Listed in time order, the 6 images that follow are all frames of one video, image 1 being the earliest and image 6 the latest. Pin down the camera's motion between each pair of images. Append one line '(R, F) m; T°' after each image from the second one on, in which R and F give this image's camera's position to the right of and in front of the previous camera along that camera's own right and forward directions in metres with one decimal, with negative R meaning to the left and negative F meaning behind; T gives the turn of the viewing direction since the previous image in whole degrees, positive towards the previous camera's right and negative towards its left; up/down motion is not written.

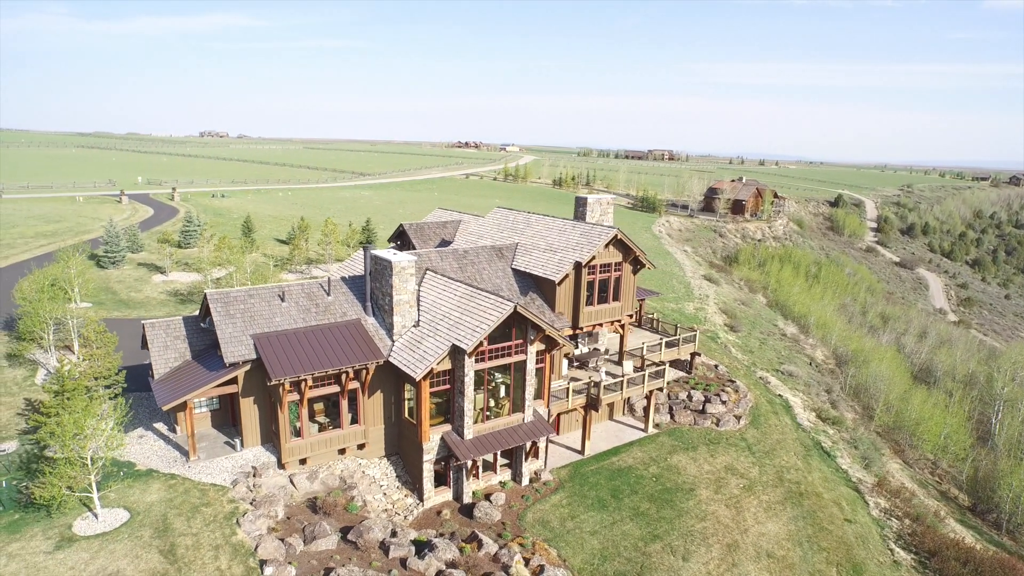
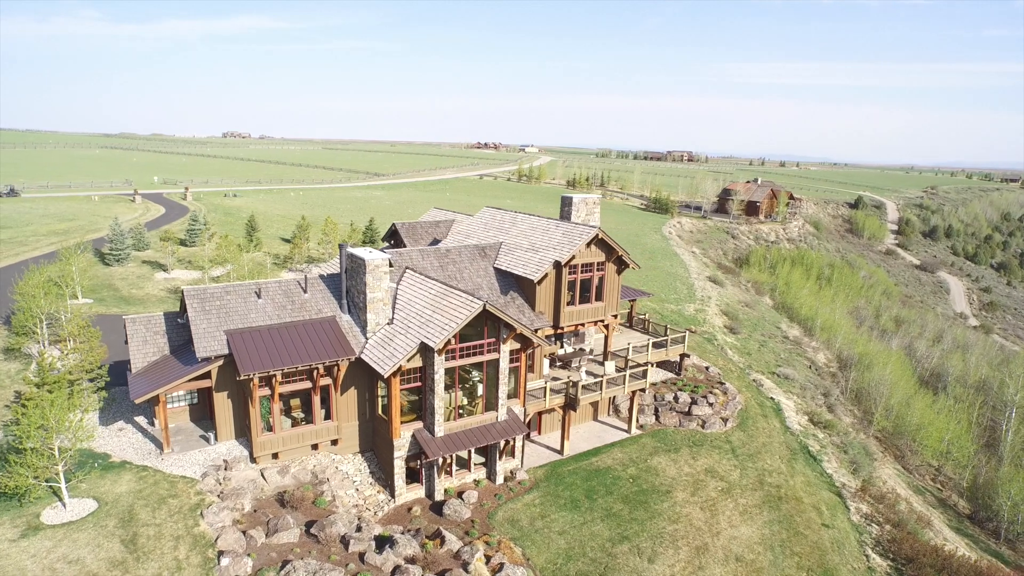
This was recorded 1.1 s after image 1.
(+1.5, 0.0) m; -2°
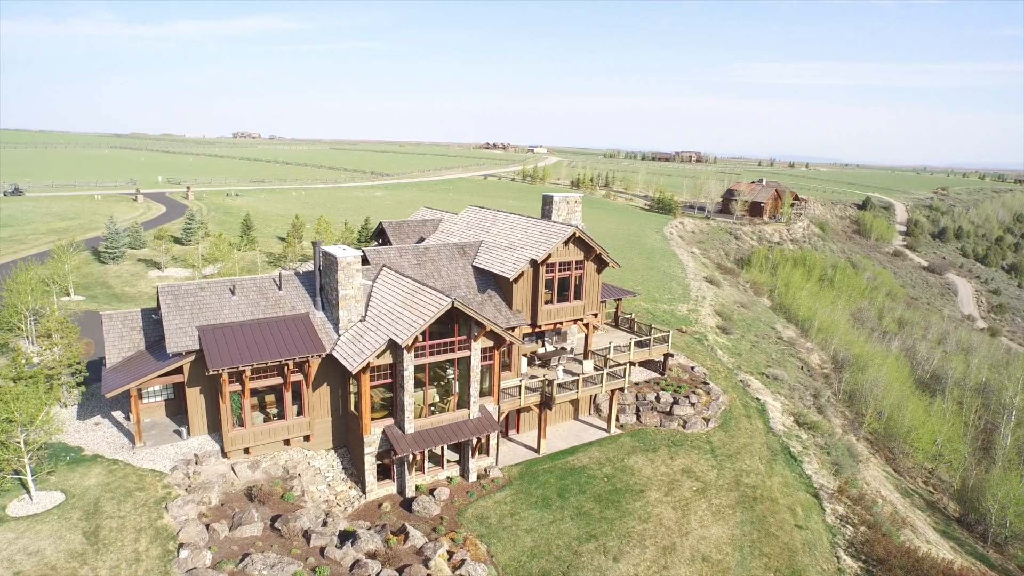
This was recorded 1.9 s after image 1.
(+1.3, -0.1) m; -1°
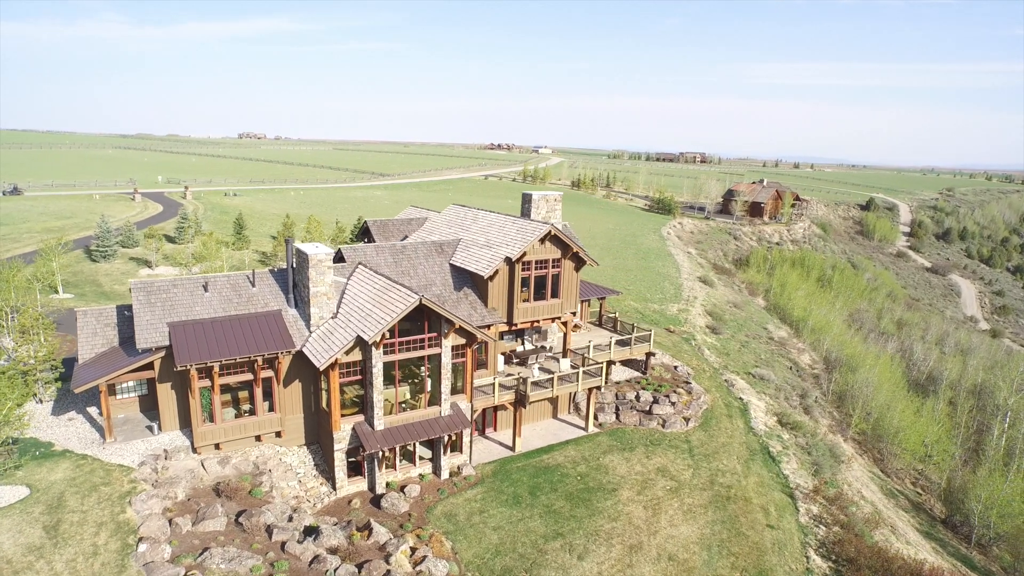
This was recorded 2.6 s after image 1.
(+1.2, 0.0) m; 0°
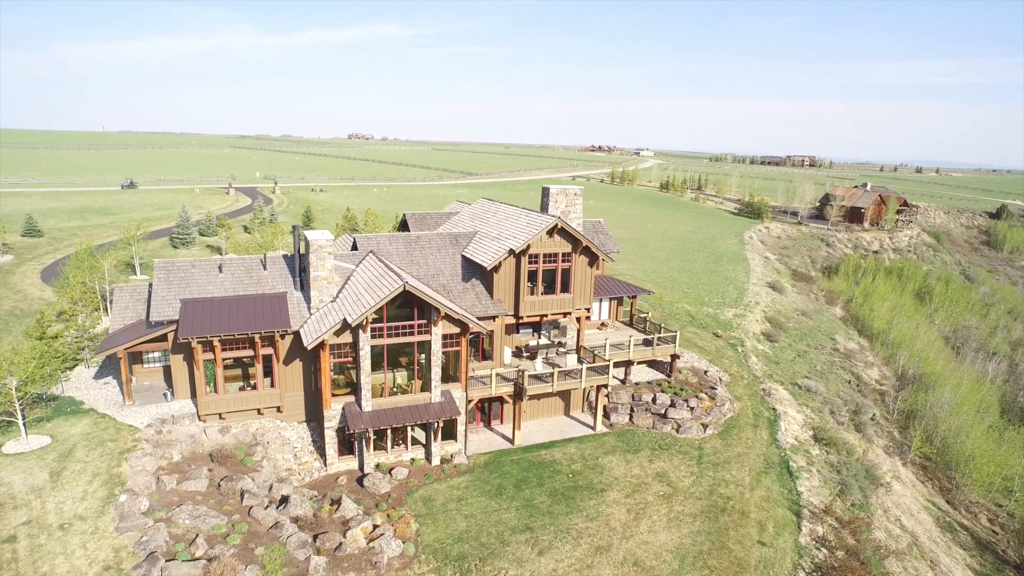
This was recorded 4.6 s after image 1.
(+3.4, +0.4) m; -9°
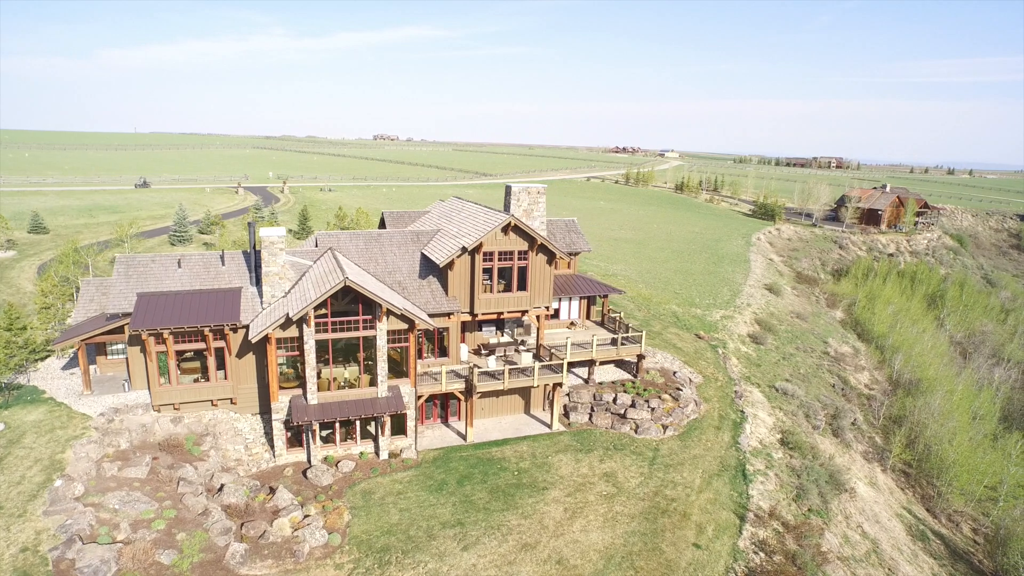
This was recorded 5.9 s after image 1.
(+2.8, -0.1) m; -2°
